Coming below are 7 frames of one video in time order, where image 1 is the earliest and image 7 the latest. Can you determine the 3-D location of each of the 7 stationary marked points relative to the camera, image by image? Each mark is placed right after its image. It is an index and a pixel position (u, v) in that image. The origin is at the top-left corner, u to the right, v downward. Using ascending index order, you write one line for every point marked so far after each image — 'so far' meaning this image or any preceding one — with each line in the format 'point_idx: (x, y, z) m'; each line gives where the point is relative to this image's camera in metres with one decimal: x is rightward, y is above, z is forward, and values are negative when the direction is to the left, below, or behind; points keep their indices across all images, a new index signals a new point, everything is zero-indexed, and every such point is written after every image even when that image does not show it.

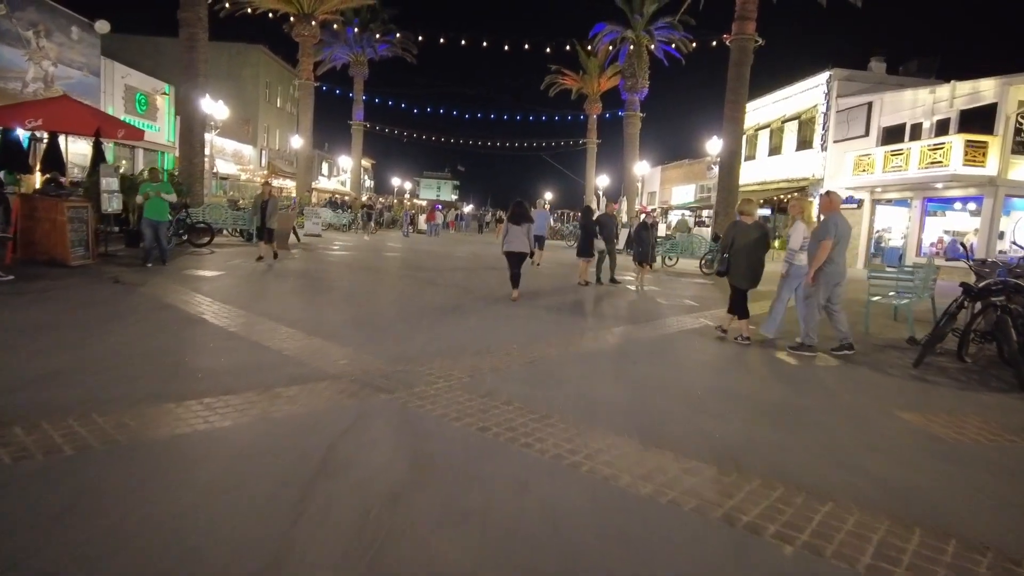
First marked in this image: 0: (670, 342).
0: (+1.9, -0.7, +7.7) m
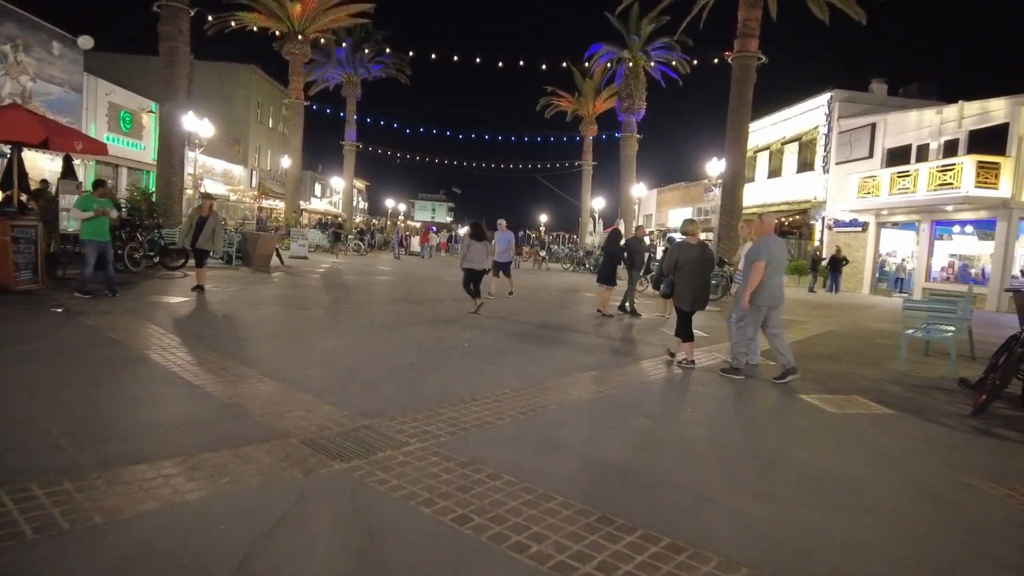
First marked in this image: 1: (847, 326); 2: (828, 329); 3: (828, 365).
0: (+1.8, -1.0, +6.8) m
1: (+6.8, -0.8, +13.0) m
2: (+6.0, -0.8, +12.3) m
3: (+4.1, -1.0, +8.3) m
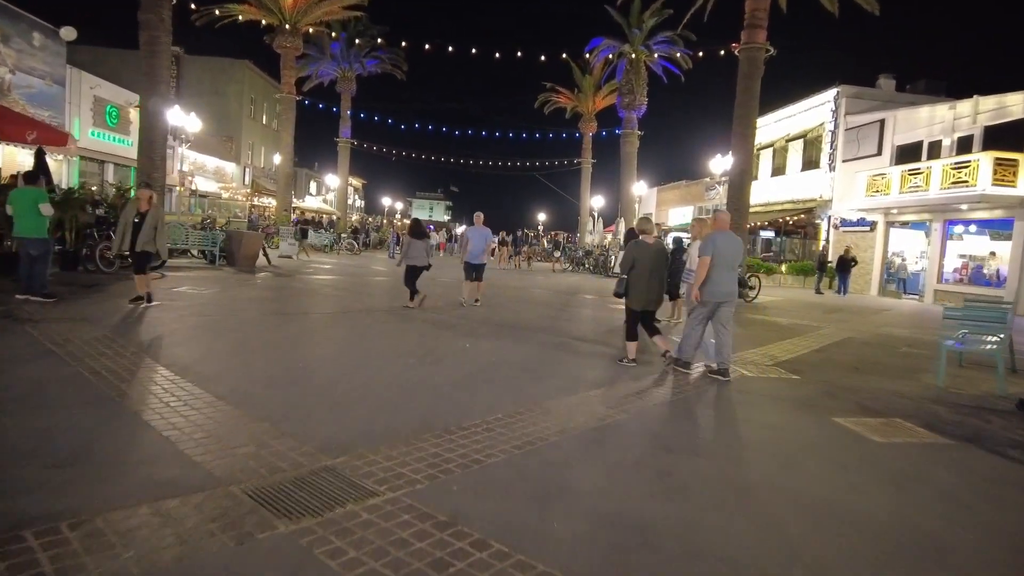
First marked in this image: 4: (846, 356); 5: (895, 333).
0: (+1.8, -1.1, +6.0) m
1: (+6.7, -0.9, +12.2) m
2: (+6.0, -0.9, +11.5) m
3: (+4.0, -1.1, +7.5) m
4: (+4.8, -1.0, +9.2) m
5: (+7.4, -0.9, +12.3) m
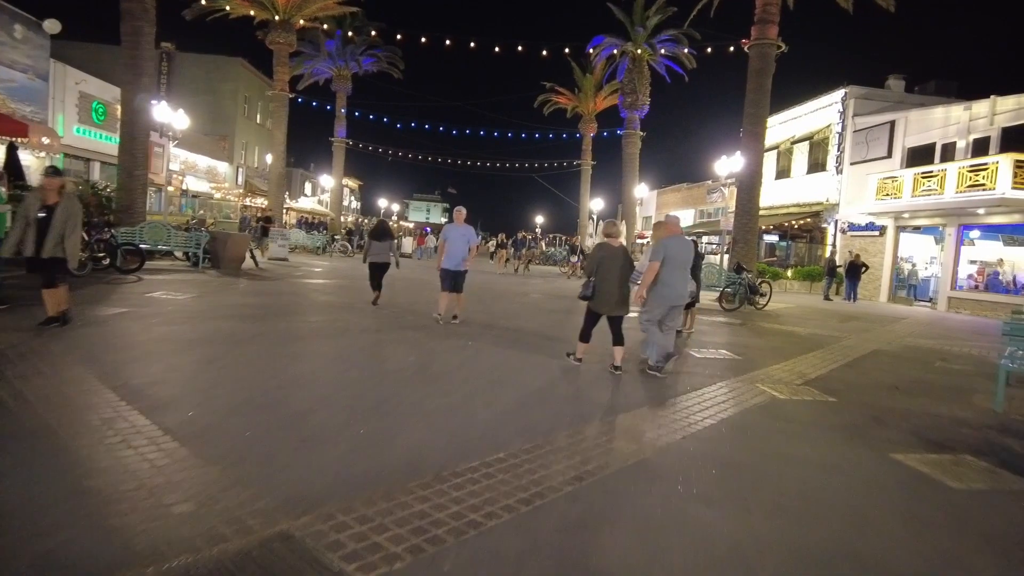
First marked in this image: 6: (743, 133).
0: (+1.8, -1.2, +5.1) m
1: (+6.7, -1.0, +11.4) m
2: (+6.0, -1.0, +10.7) m
3: (+4.1, -1.2, +6.7) m
4: (+4.9, -1.1, +8.4) m
5: (+7.4, -1.0, +11.5) m
6: (+6.5, +4.3, +17.9) m
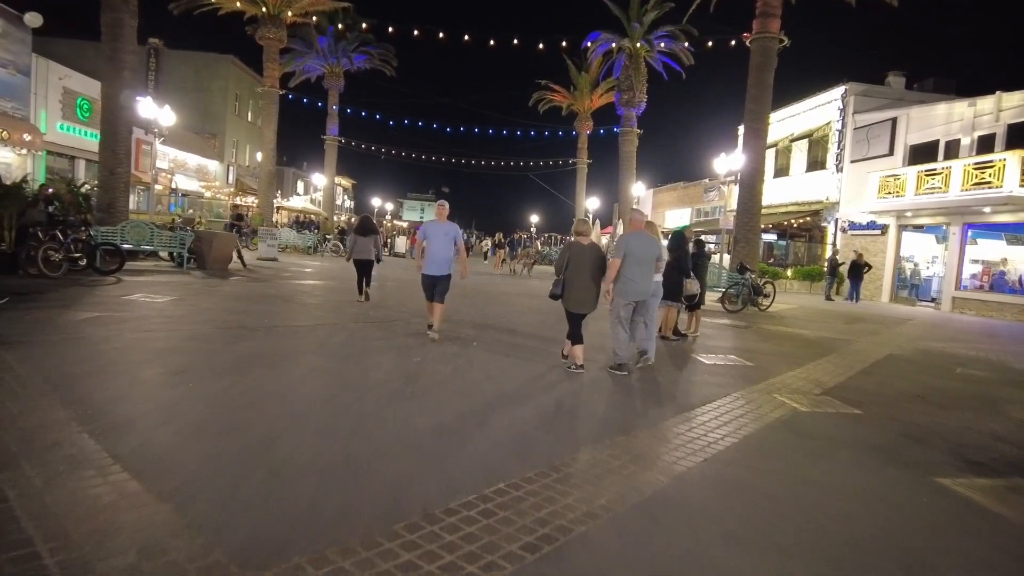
0: (+1.8, -1.2, +4.6) m
1: (+6.7, -1.0, +10.9) m
2: (+5.9, -1.0, +10.2) m
3: (+4.0, -1.2, +6.2) m
4: (+4.8, -1.1, +8.0) m
5: (+7.3, -1.0, +11.0) m
6: (+6.4, +4.3, +17.4) m
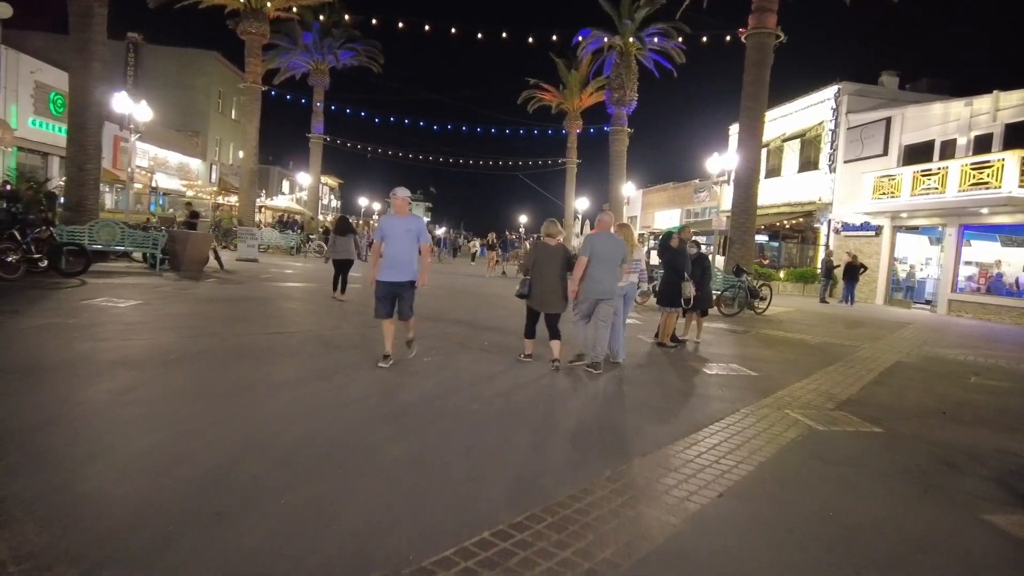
0: (+1.7, -1.3, +4.1) m
1: (+6.5, -1.1, +10.4) m
2: (+5.8, -1.1, +9.7) m
3: (+3.9, -1.3, +5.7) m
4: (+4.7, -1.2, +7.4) m
5: (+7.1, -1.1, +10.6) m
6: (+6.1, +4.3, +17.0) m
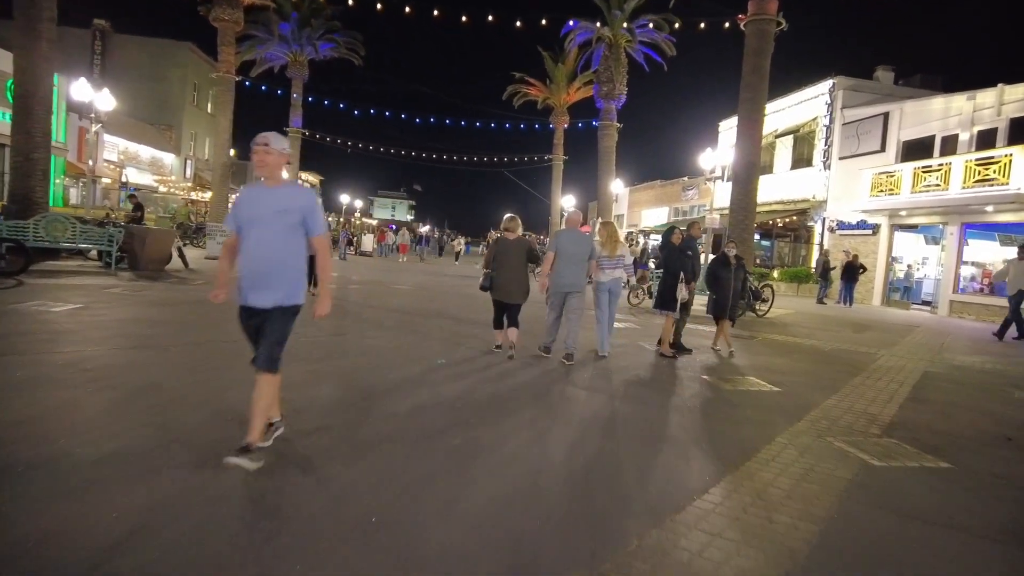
0: (+1.7, -1.3, +3.1) m
1: (+6.3, -1.1, +9.6) m
2: (+5.6, -1.1, +8.8) m
3: (+3.9, -1.3, +4.8) m
4: (+4.6, -1.2, +6.5) m
5: (+7.0, -1.1, +9.7) m
6: (+5.7, +4.2, +16.1) m
